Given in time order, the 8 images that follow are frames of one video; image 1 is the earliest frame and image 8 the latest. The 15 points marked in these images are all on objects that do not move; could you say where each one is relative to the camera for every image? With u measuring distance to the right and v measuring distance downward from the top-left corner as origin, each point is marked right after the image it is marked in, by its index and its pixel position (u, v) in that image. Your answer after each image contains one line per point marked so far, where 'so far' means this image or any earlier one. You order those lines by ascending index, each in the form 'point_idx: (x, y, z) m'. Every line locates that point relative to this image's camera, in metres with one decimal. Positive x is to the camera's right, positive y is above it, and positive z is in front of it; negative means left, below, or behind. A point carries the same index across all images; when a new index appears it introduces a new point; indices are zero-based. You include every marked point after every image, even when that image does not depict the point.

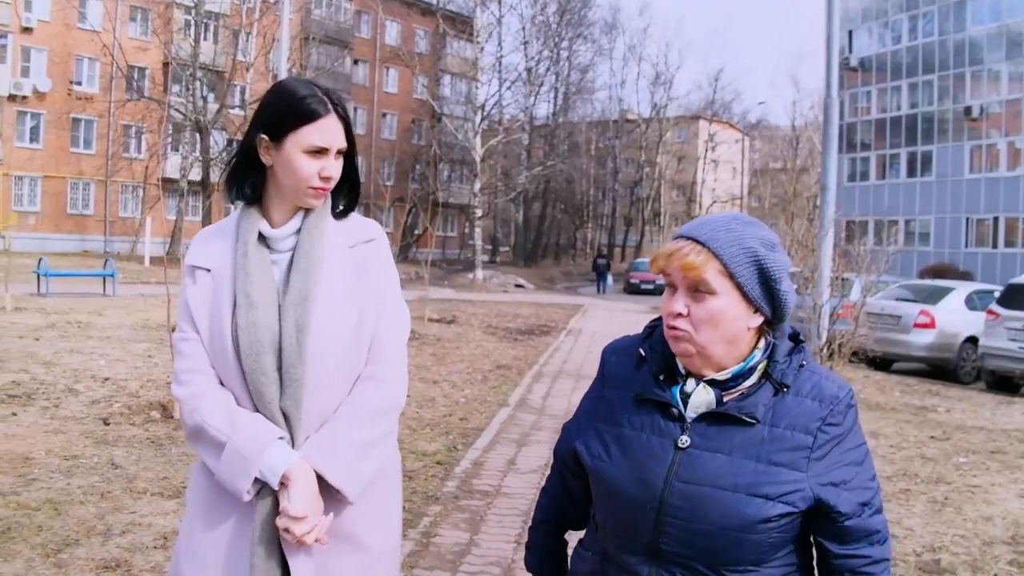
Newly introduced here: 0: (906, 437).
0: (+3.3, -1.2, +7.7) m
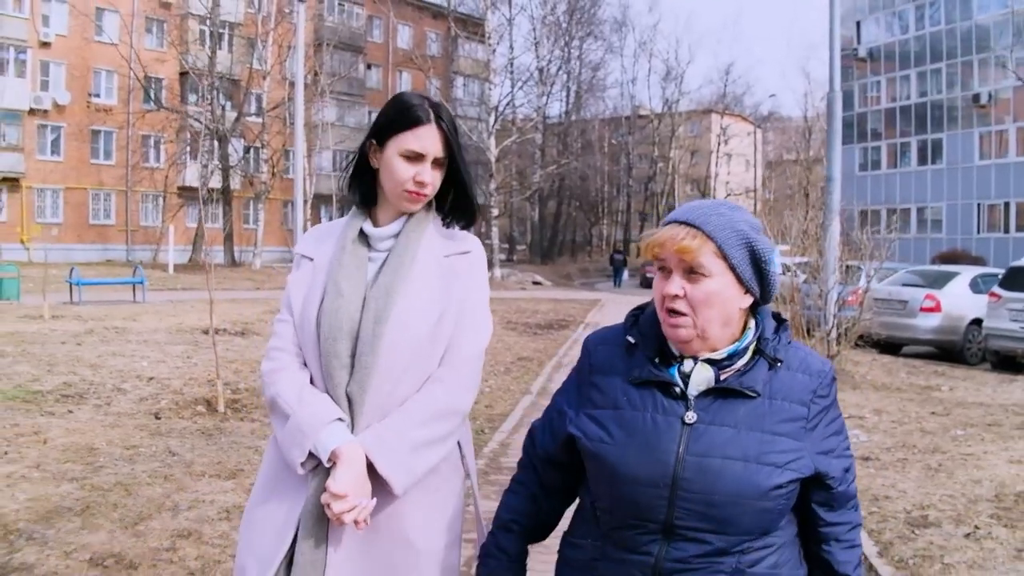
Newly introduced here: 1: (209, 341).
0: (+3.5, -1.1, +8.1) m
1: (-4.0, -0.7, +12.4) m
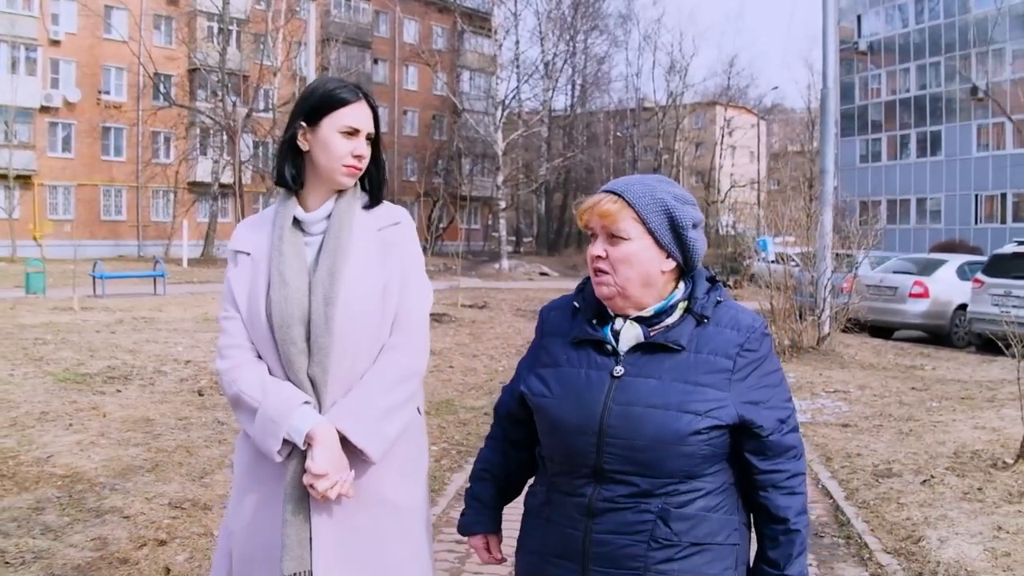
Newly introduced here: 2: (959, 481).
0: (+3.6, -0.9, +8.8) m
1: (-3.9, -0.5, +13.1) m
2: (+2.5, -1.1, +5.3) m
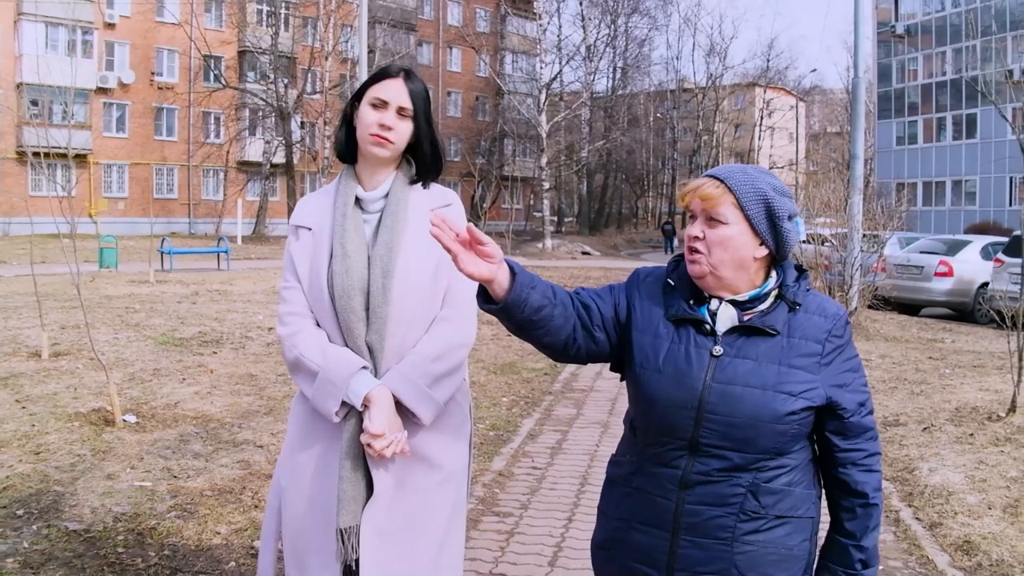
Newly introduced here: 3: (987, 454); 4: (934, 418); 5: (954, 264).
0: (+4.1, -0.7, +9.6) m
1: (-3.2, -0.2, +14.2) m
2: (+2.9, -0.9, +6.1) m
3: (+2.8, -1.0, +5.4) m
4: (+2.9, -0.9, +6.5) m
5: (+6.5, +0.4, +13.6) m
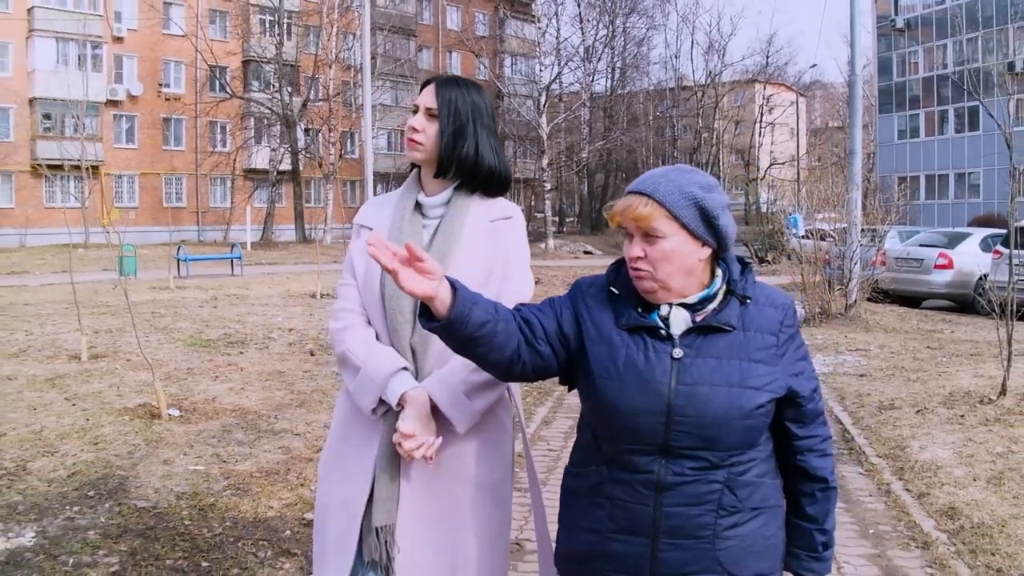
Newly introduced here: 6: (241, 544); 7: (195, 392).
0: (+4.2, -0.6, +10.0) m
1: (-3.0, -0.2, +14.6) m
2: (+3.0, -0.9, +6.5) m
3: (+2.9, -0.9, +5.8) m
4: (+3.1, -0.8, +6.9) m
5: (+6.6, +0.5, +14.0) m
6: (-1.2, -1.2, +4.3) m
7: (-2.6, -0.9, +7.7) m
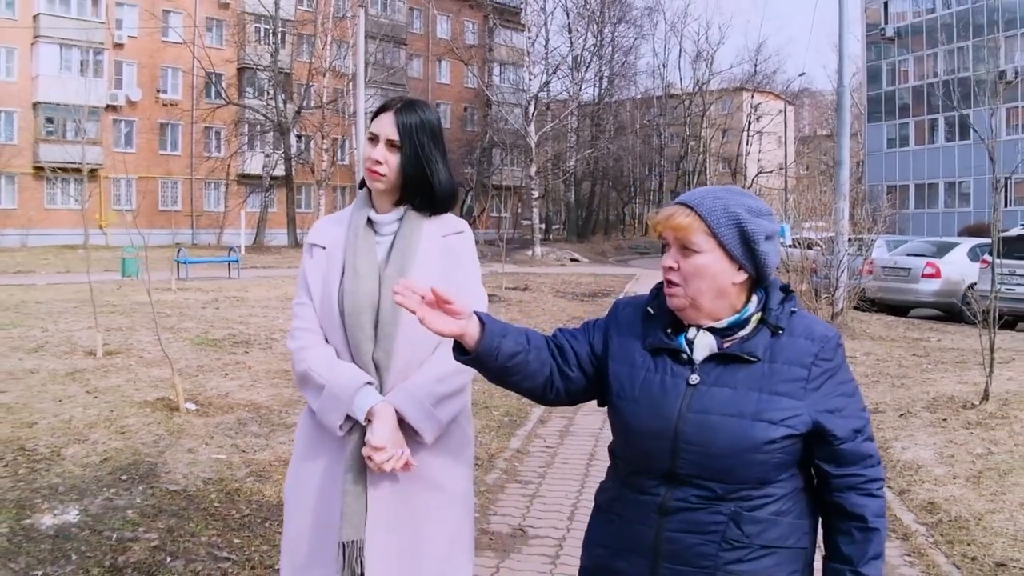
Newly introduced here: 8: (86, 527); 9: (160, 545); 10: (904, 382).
0: (+4.2, -0.7, +10.4) m
1: (-3.1, -0.3, +14.9) m
2: (+3.1, -0.9, +6.8) m
3: (+2.9, -1.0, +6.1) m
4: (+3.1, -0.9, +7.2) m
5: (+6.6, +0.3, +14.4) m
6: (-1.2, -1.2, +4.6) m
7: (-2.6, -0.9, +8.0) m
8: (-2.1, -1.2, +4.6) m
9: (-1.6, -1.2, +4.3) m
10: (+3.5, -0.9, +8.4) m
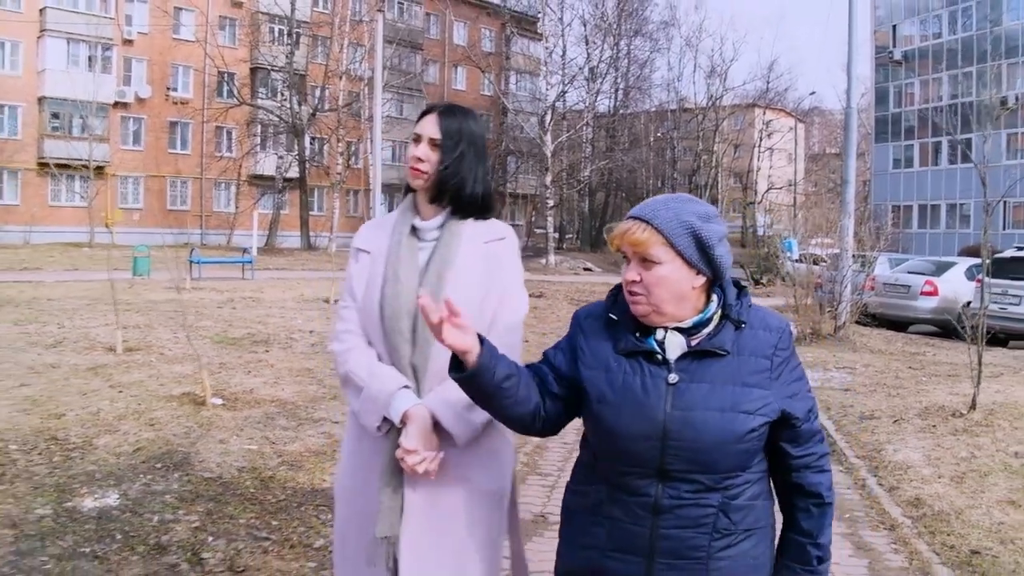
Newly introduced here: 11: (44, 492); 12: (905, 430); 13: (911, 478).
0: (+4.3, -0.9, +10.7) m
1: (-2.9, -0.3, +15.3) m
2: (+3.2, -1.0, +7.2) m
3: (+3.0, -1.1, +6.5) m
4: (+3.2, -1.0, +7.6) m
5: (+6.7, +0.1, +14.8) m
6: (-1.1, -1.2, +5.0) m
7: (-2.5, -0.9, +8.4) m
8: (-2.0, -1.2, +5.0) m
9: (-1.5, -1.2, +4.7) m
10: (+3.6, -1.0, +8.8) m
11: (-2.6, -1.2, +5.3) m
12: (+2.9, -1.0, +6.9) m
13: (+2.4, -1.1, +5.6) m
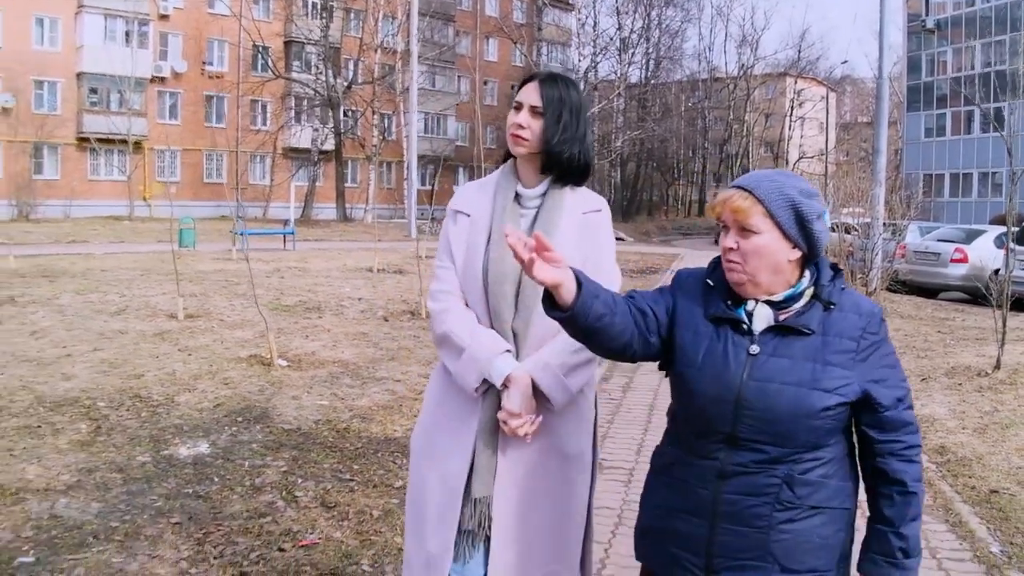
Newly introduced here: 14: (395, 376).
0: (+4.8, -0.5, +11.0) m
1: (-2.3, +0.2, +15.8) m
2: (+3.5, -0.8, +7.6) m
3: (+3.4, -0.8, +6.9) m
4: (+3.6, -0.7, +7.9) m
5: (+7.3, +0.5, +15.0) m
6: (-0.8, -1.0, +5.5) m
7: (-2.1, -0.6, +8.9) m
8: (-1.7, -1.0, +5.5) m
9: (-1.2, -1.0, +5.2) m
10: (+4.1, -0.7, +9.2) m
11: (-2.3, -1.0, +5.8) m
12: (+3.3, -0.8, +7.3) m
13: (+2.7, -0.9, +6.0) m
14: (-0.9, -0.7, +7.4) m
